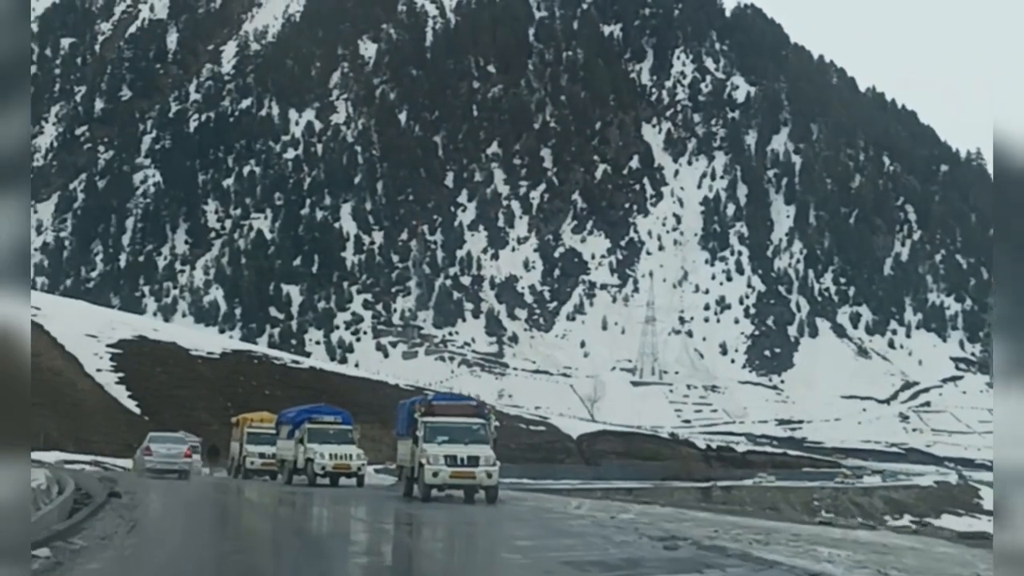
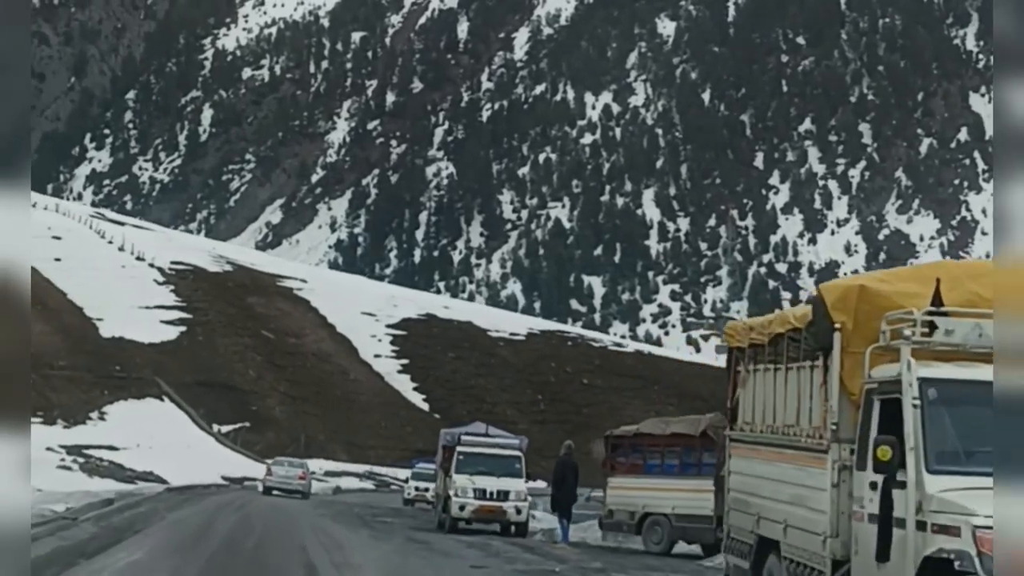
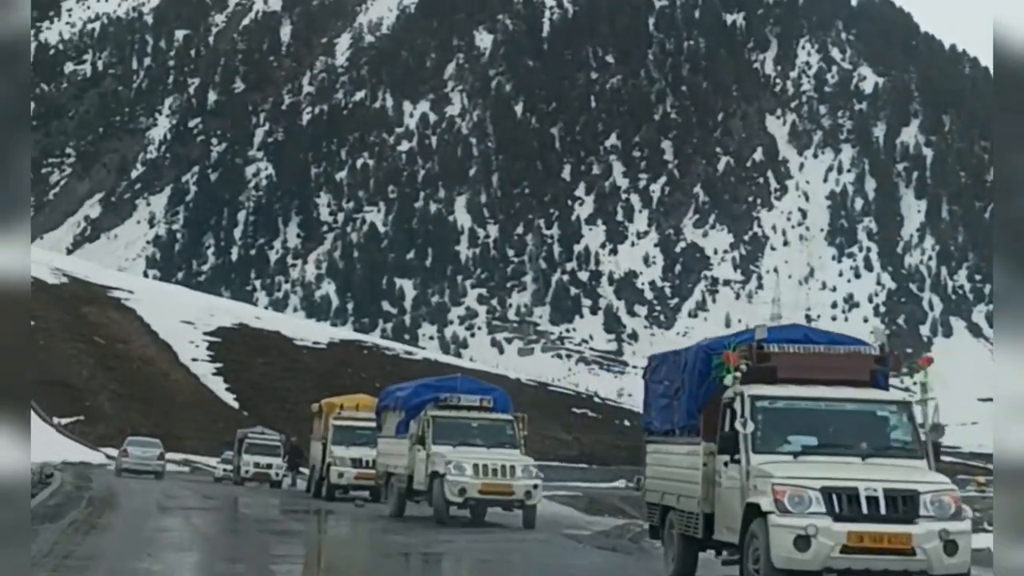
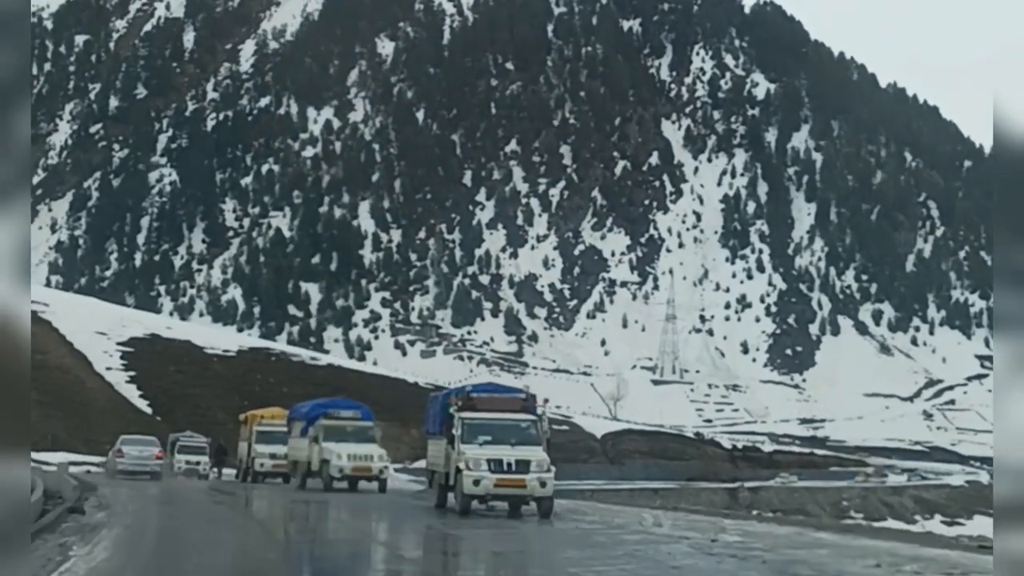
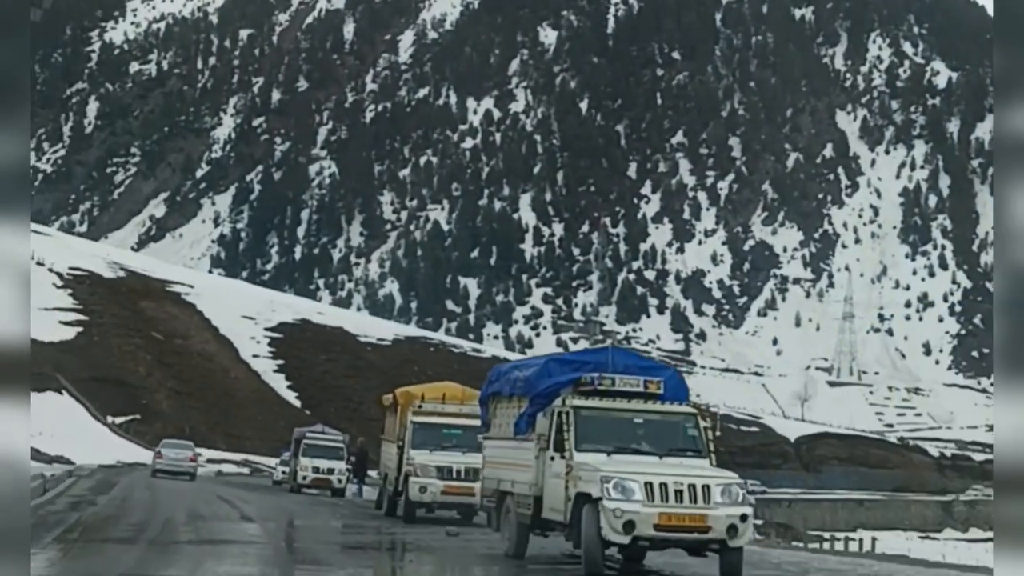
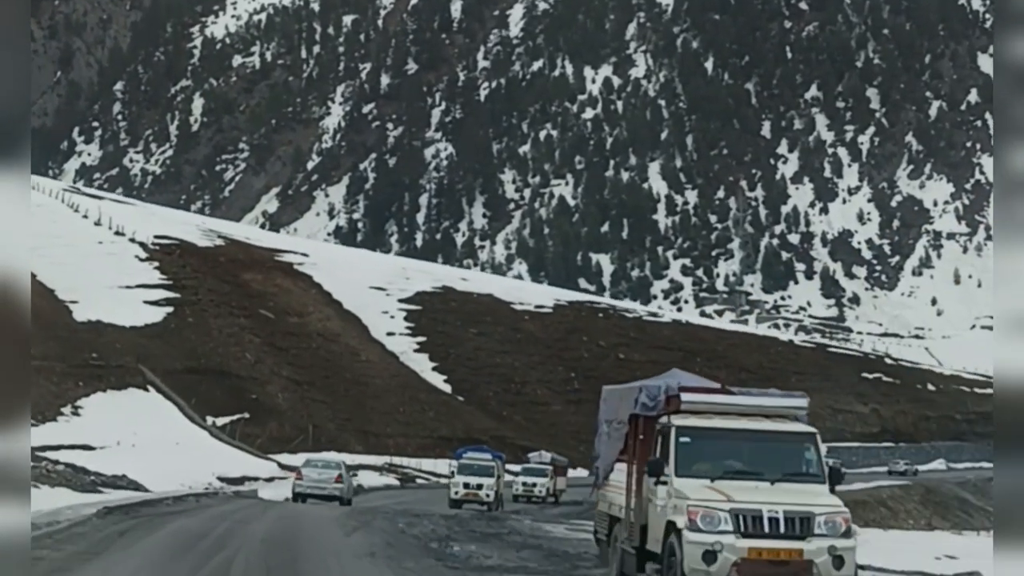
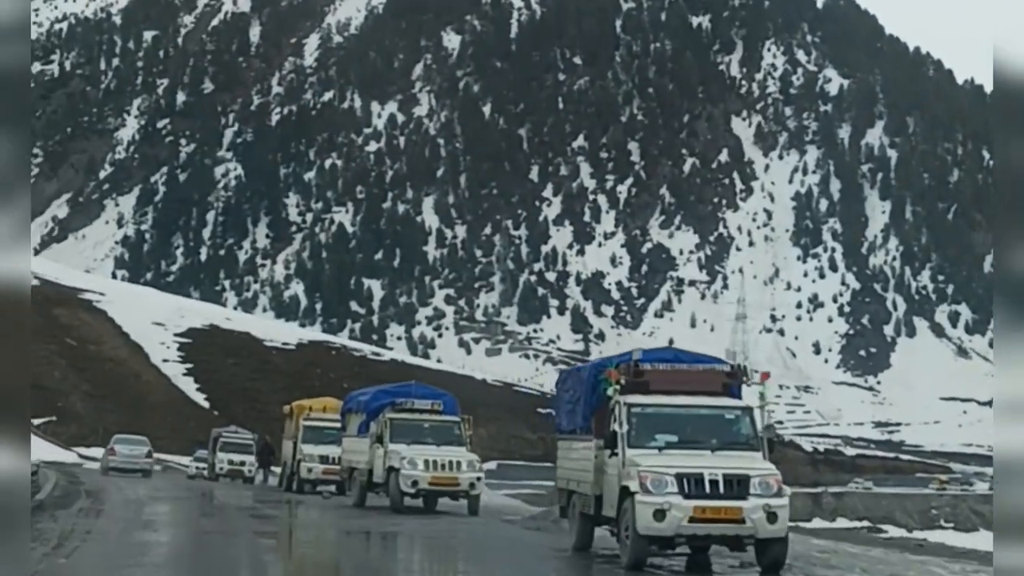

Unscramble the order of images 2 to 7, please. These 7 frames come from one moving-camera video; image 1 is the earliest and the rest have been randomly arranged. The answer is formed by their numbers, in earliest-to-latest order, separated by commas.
4, 7, 3, 5, 2, 6
